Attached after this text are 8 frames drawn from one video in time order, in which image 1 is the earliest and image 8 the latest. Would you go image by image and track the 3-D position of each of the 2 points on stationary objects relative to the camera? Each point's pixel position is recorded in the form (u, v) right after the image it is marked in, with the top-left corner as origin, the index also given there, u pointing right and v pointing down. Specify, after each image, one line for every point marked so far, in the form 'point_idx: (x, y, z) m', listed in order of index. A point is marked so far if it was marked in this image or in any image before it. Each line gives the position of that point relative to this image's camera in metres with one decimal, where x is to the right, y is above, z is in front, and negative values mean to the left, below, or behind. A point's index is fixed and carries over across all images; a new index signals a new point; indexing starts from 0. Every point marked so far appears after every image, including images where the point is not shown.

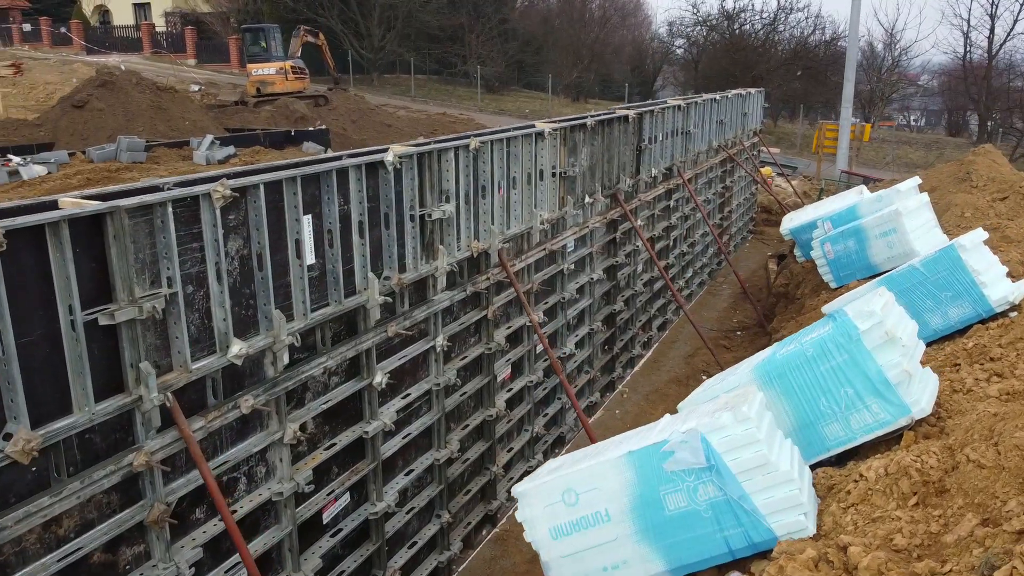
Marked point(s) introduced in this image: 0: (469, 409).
0: (-0.4, -1.1, +7.4) m
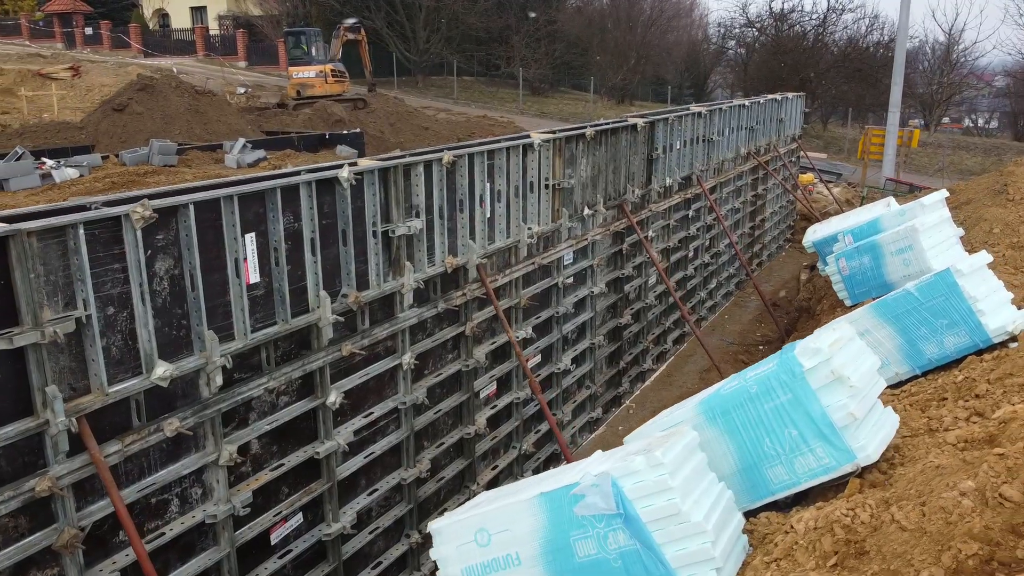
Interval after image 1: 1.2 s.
0: (-0.6, -1.2, +7.2) m
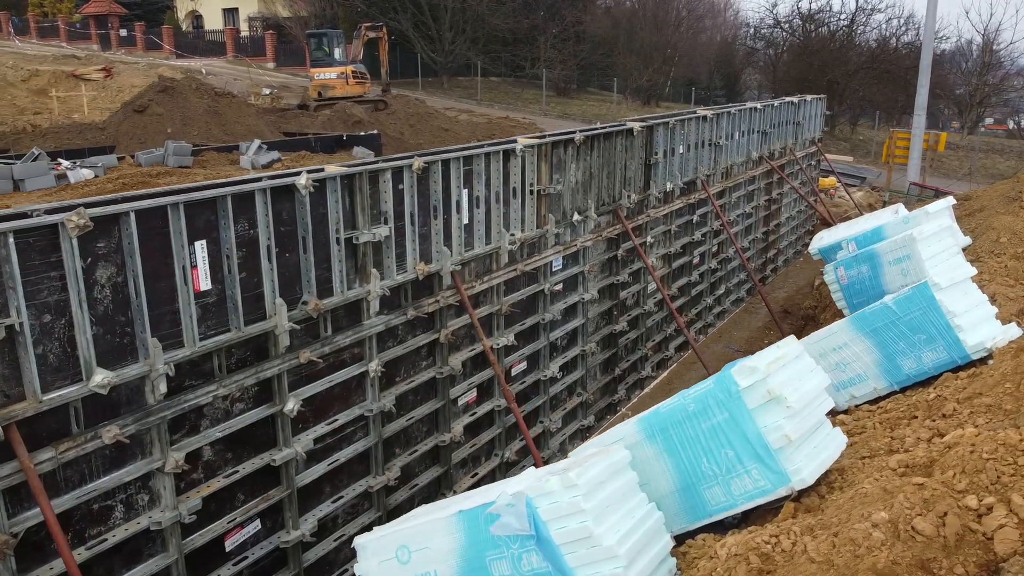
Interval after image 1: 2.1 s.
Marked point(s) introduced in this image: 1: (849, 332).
0: (-0.8, -1.3, +7.2) m
1: (+2.6, -0.3, +6.2) m
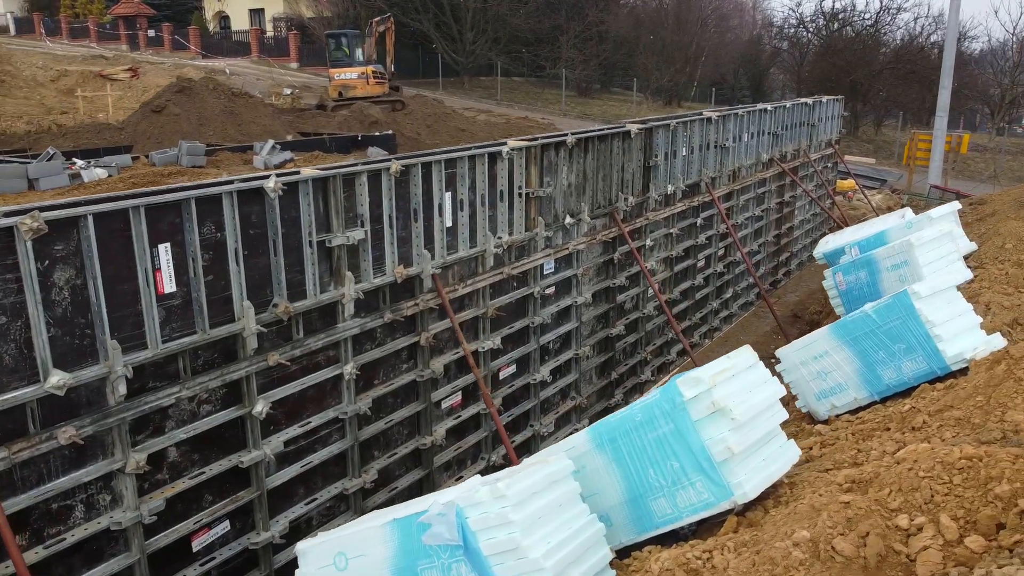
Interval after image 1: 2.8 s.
0: (-1.0, -1.3, +7.2) m
1: (+2.4, -0.4, +6.1) m
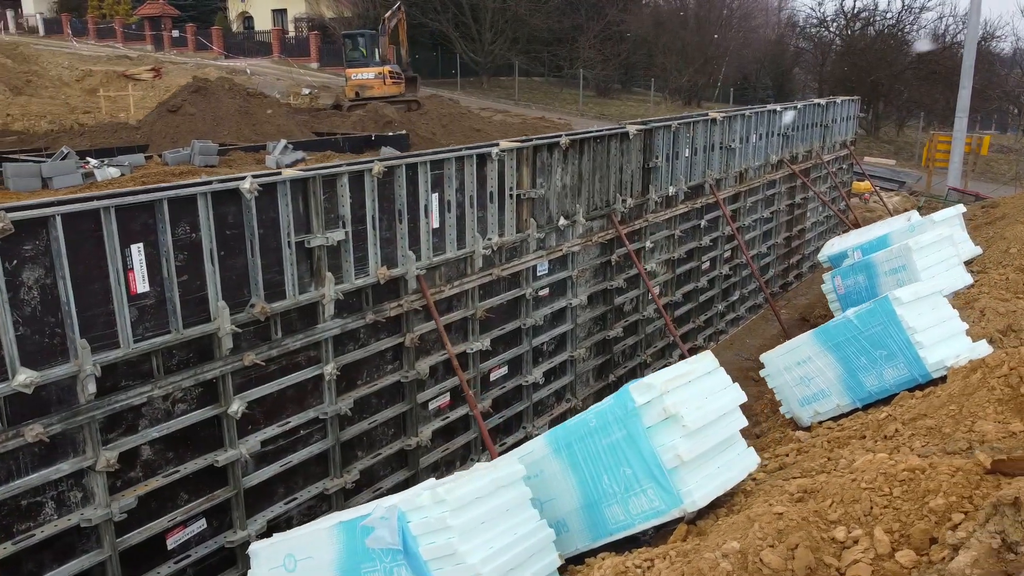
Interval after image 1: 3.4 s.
0: (-1.1, -1.3, +7.2) m
1: (+2.2, -0.4, +6.0) m
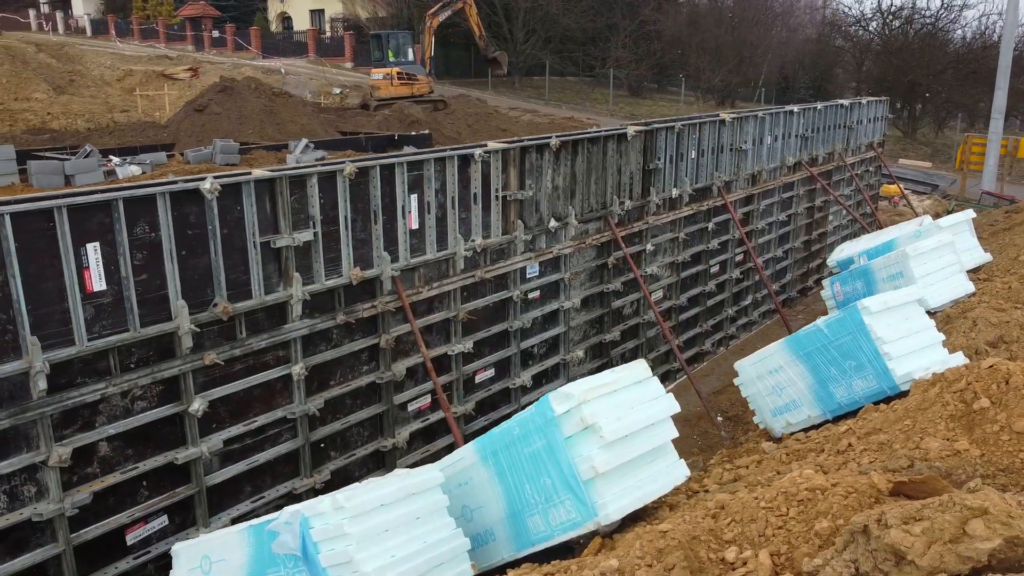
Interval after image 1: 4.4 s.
0: (-1.3, -1.3, +7.2) m
1: (+2.0, -0.5, +5.8) m
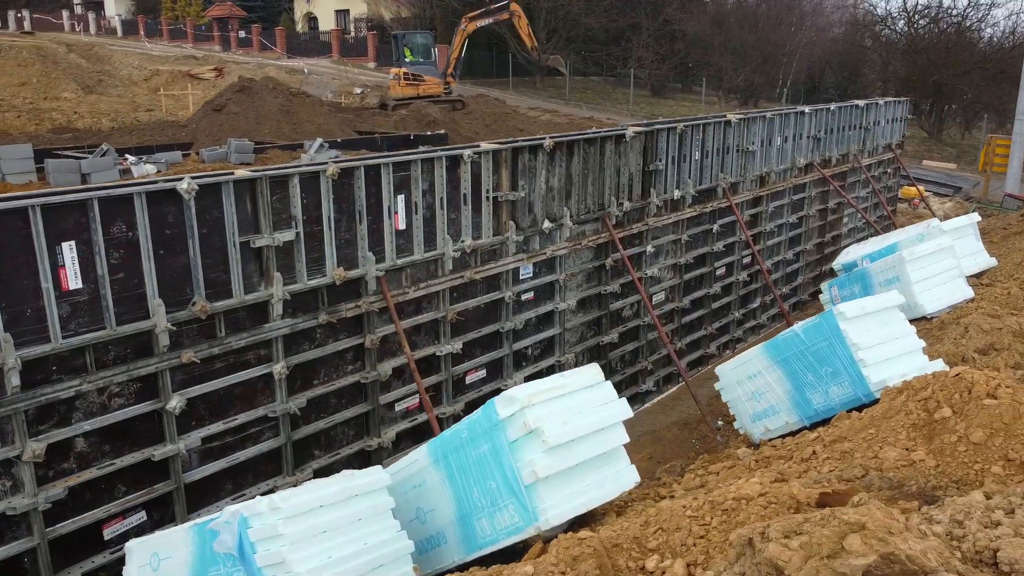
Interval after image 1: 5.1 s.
0: (-1.5, -1.3, +7.2) m
1: (+1.8, -0.5, +5.8) m
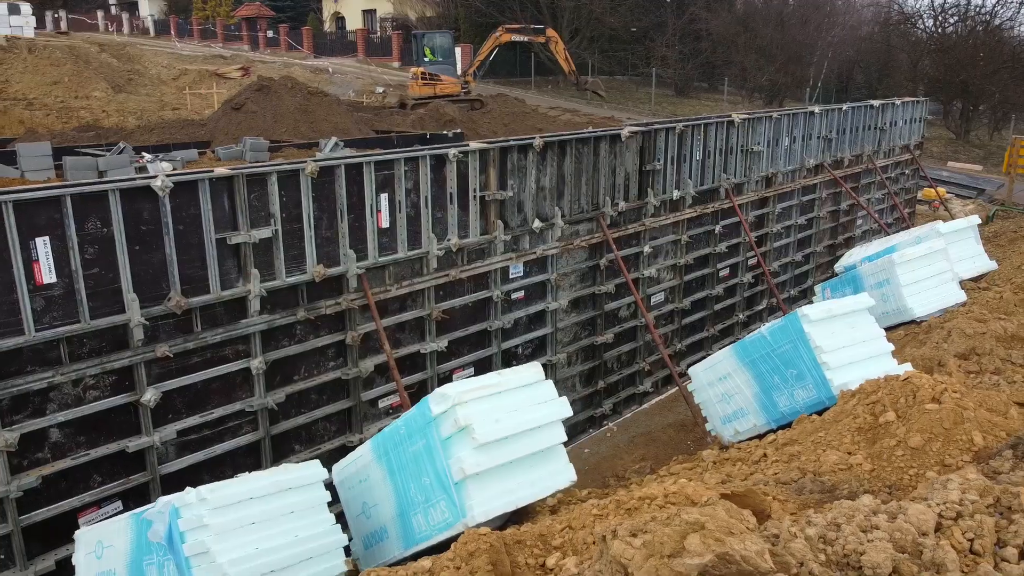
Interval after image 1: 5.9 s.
0: (-1.7, -1.3, +7.3) m
1: (+1.5, -0.5, +5.7) m
